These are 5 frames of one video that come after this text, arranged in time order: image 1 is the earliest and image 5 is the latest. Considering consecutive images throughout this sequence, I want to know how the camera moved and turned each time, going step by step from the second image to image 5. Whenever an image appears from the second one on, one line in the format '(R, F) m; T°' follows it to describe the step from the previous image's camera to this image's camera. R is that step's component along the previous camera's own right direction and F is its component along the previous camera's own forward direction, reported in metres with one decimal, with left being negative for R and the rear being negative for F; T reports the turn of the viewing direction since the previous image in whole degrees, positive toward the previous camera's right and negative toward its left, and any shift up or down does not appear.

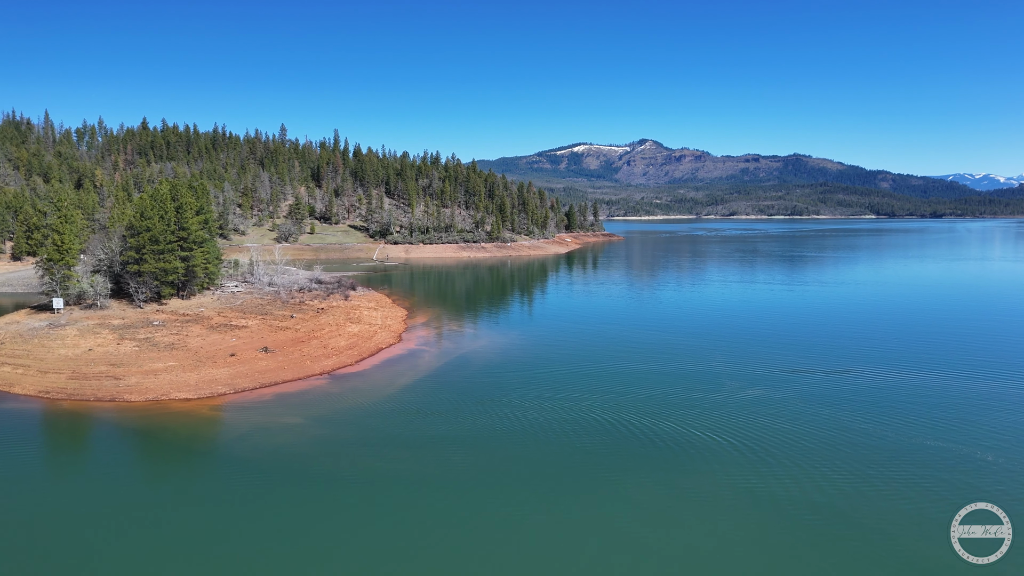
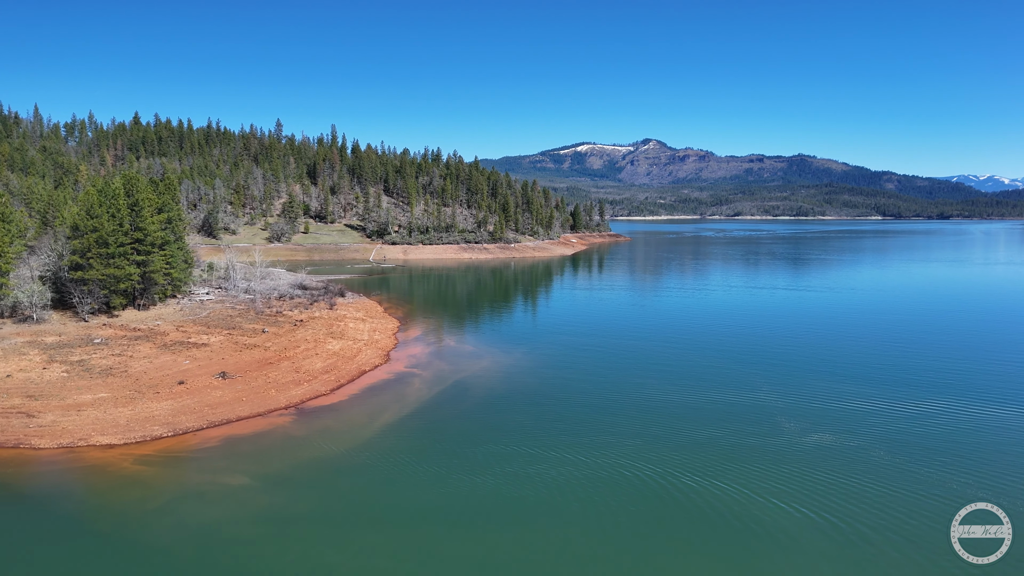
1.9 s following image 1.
(-0.3, +6.1) m; 0°
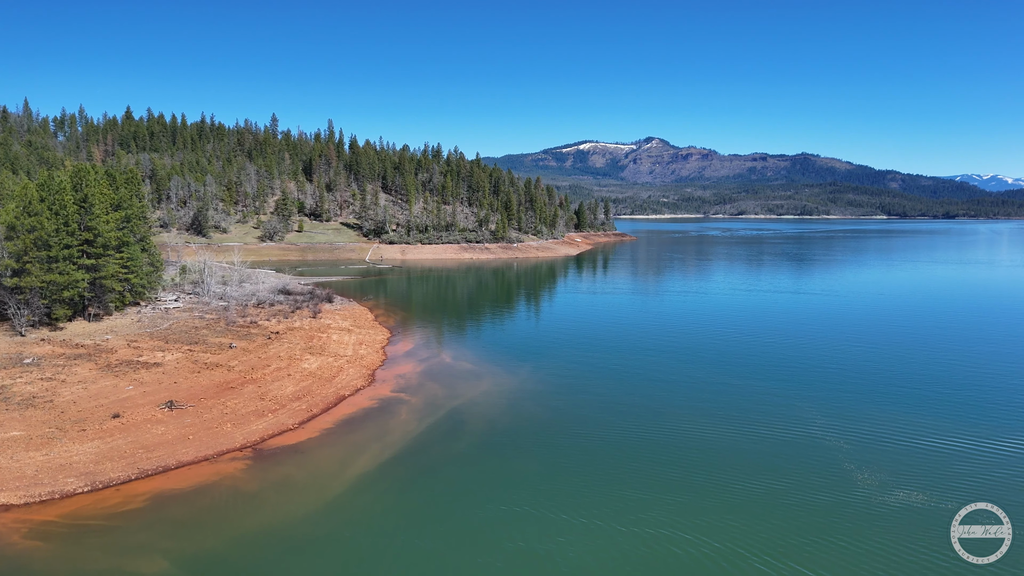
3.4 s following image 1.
(-0.2, +5.0) m; 0°
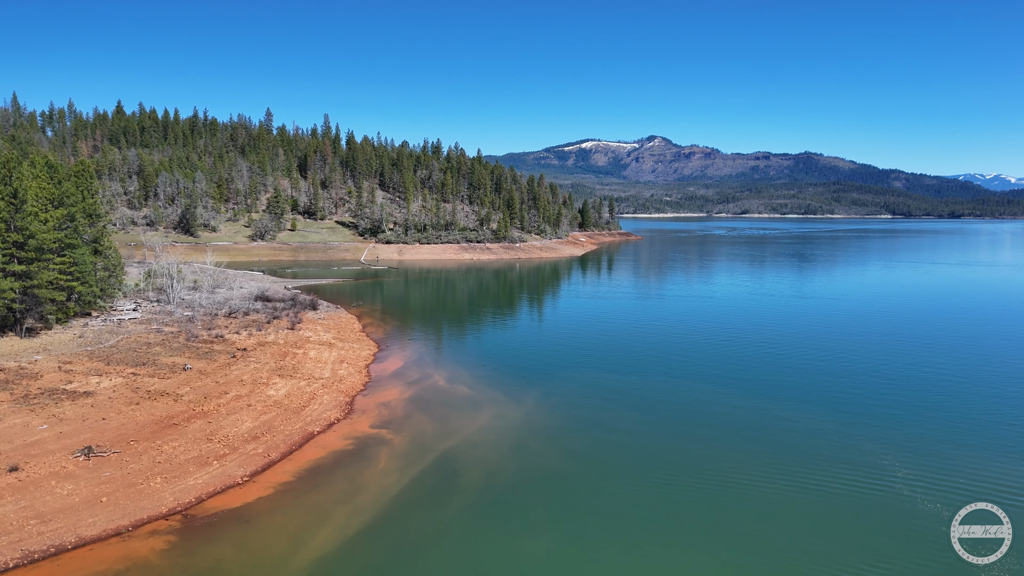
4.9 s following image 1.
(-0.2, +5.1) m; 0°
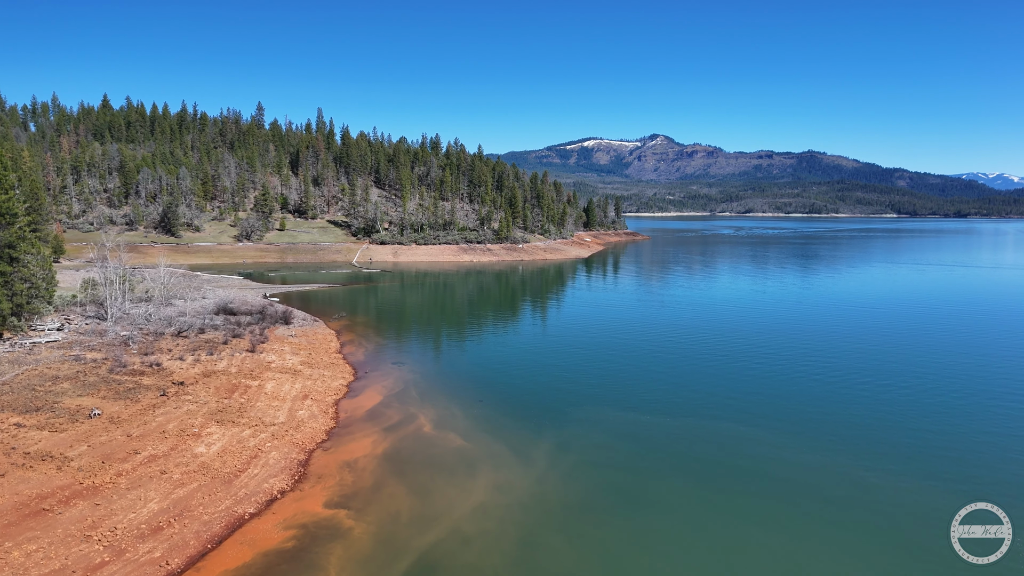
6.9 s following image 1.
(-0.2, +6.6) m; 0°
